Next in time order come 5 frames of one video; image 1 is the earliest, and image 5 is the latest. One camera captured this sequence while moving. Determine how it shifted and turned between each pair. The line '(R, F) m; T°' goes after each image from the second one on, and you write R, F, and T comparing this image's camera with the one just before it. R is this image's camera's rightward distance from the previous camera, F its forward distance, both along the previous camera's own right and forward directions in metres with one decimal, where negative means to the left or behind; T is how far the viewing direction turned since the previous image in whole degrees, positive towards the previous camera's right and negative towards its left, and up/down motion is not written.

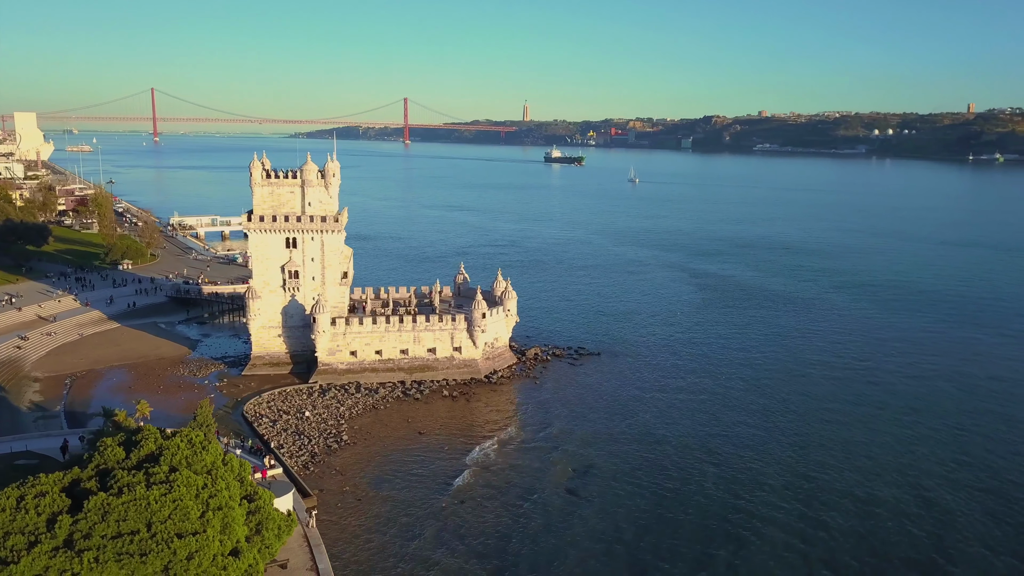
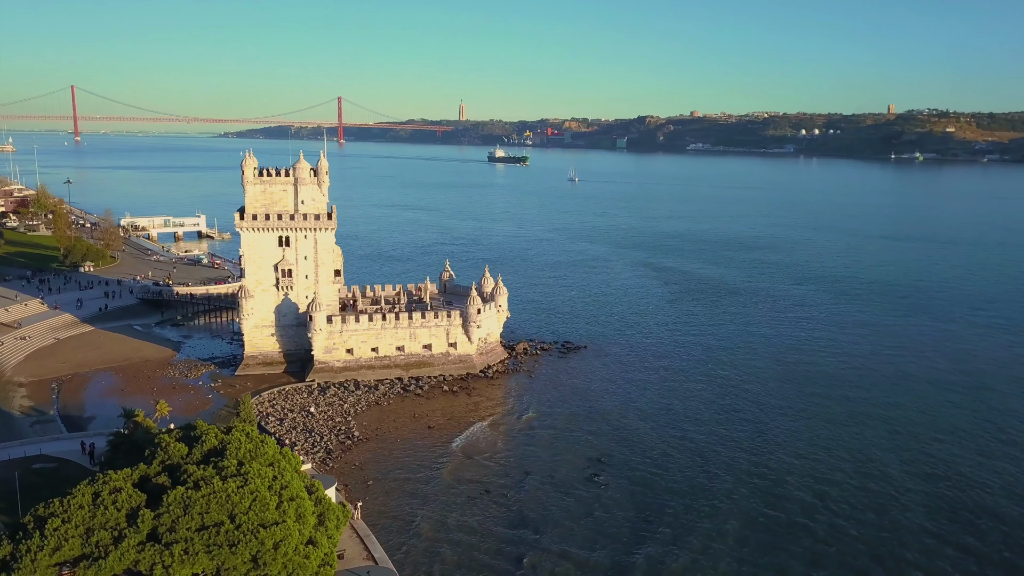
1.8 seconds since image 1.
(-2.4, -0.5) m; +4°
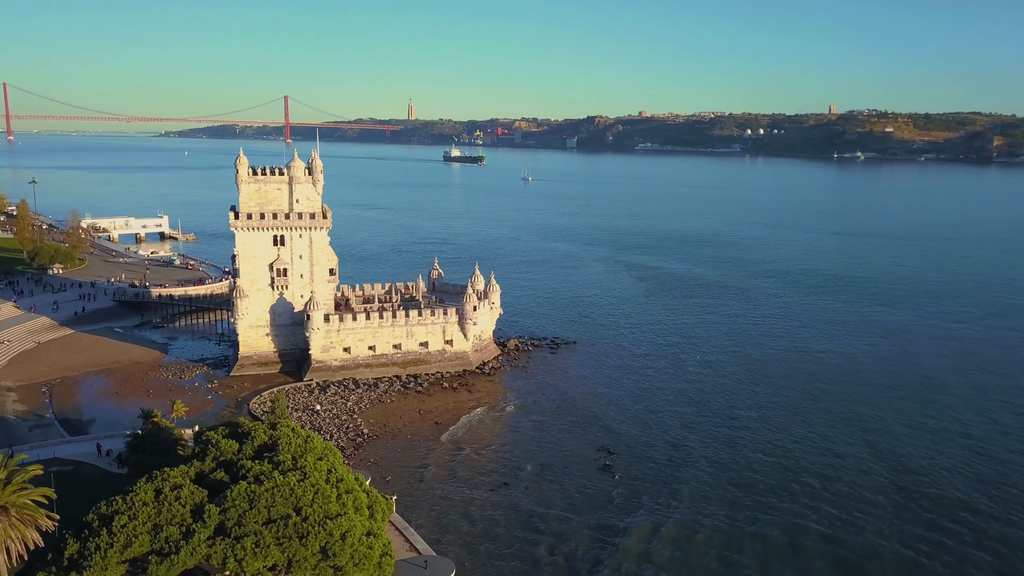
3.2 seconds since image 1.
(-1.9, -0.4) m; +3°
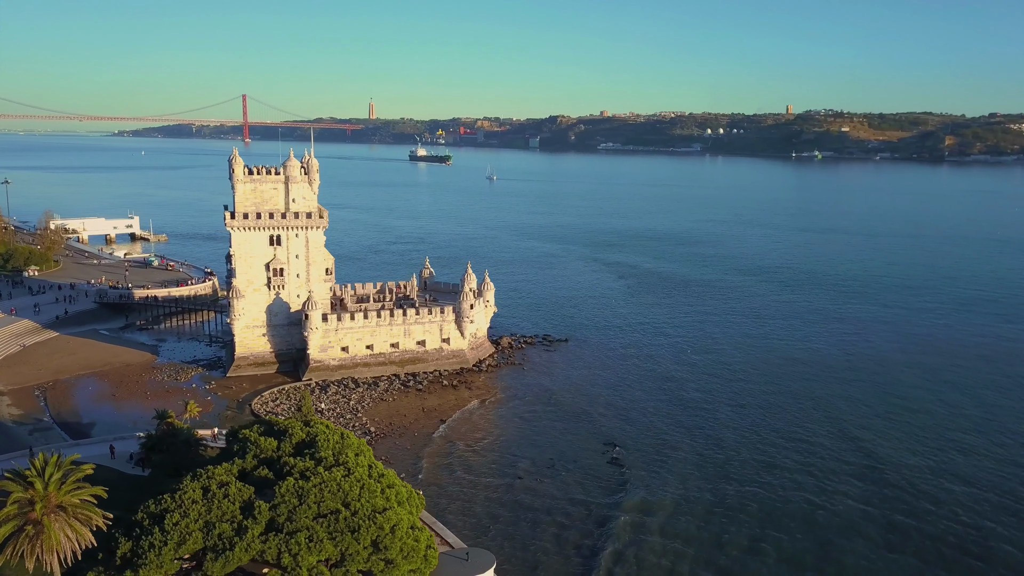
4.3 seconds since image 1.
(-1.4, -0.3) m; +2°
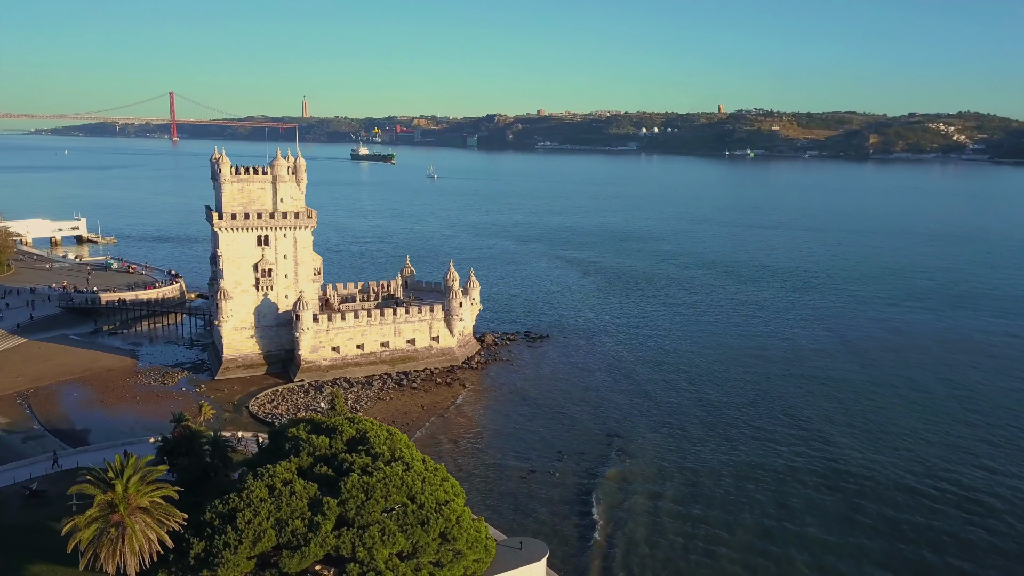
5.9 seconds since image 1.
(-2.2, -0.4) m; +4°
